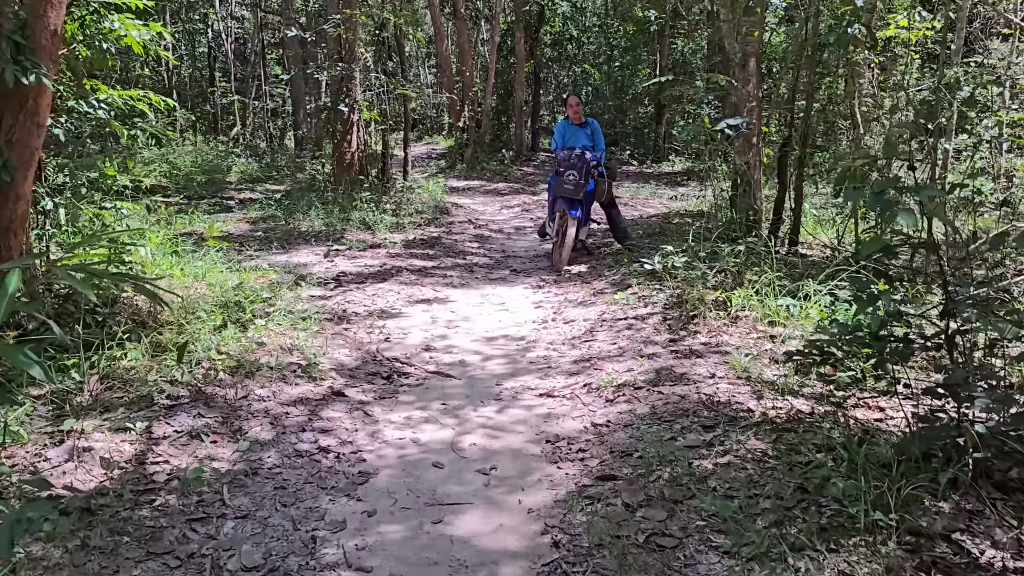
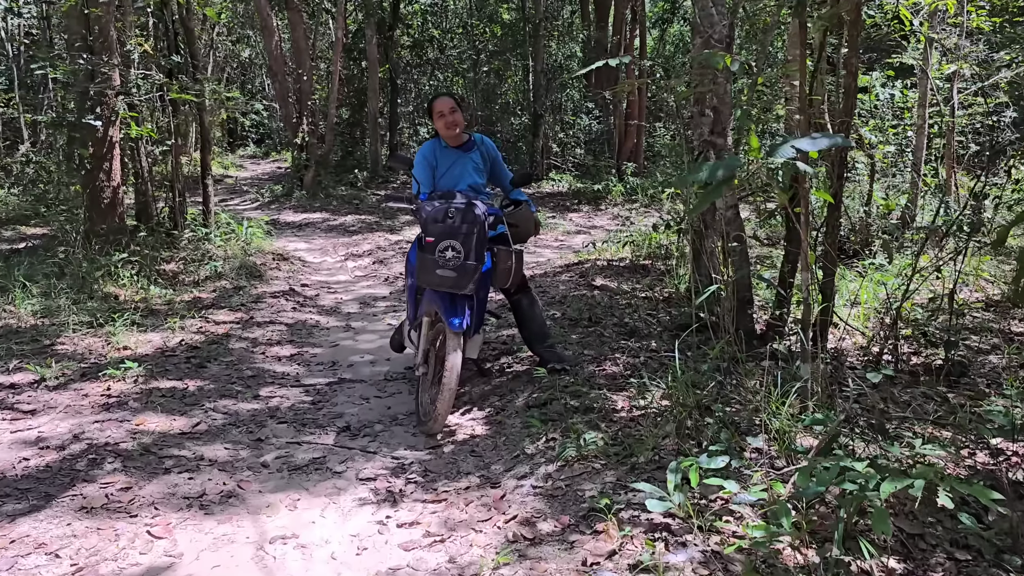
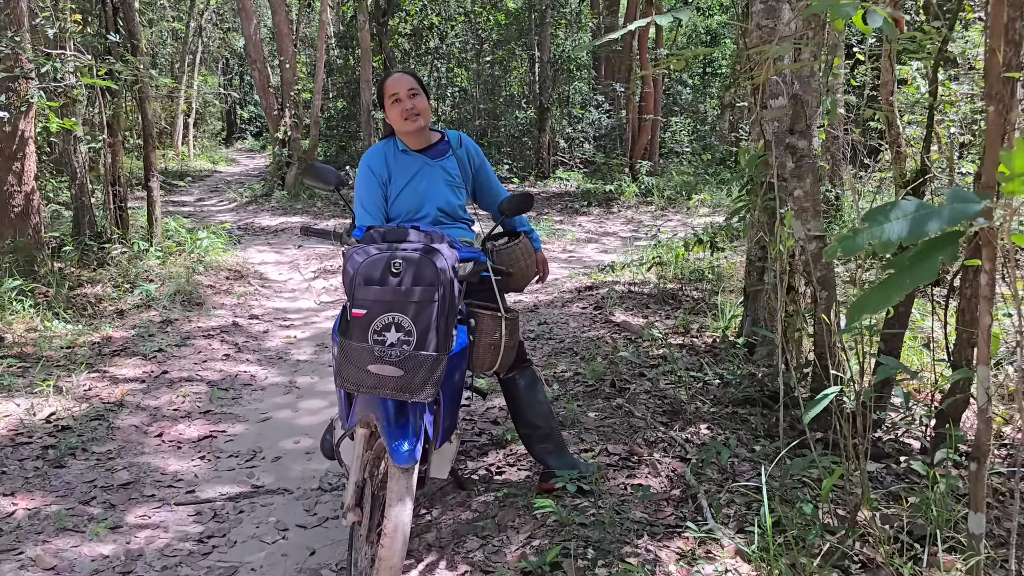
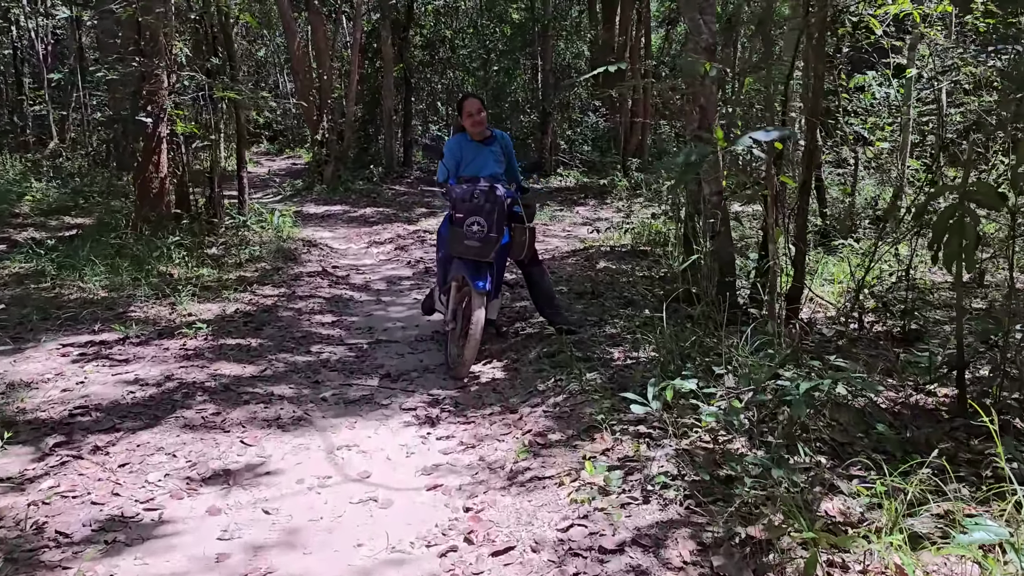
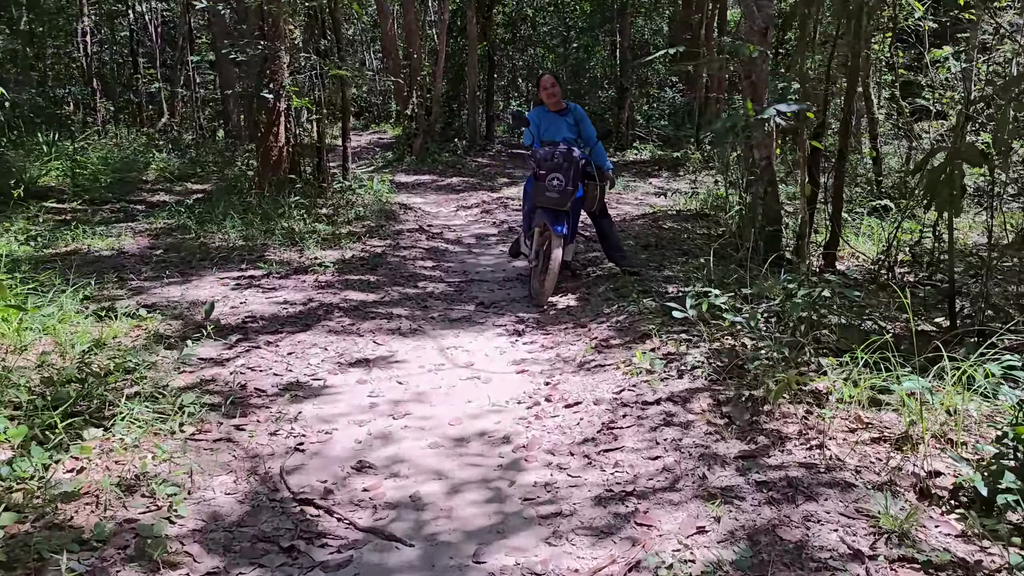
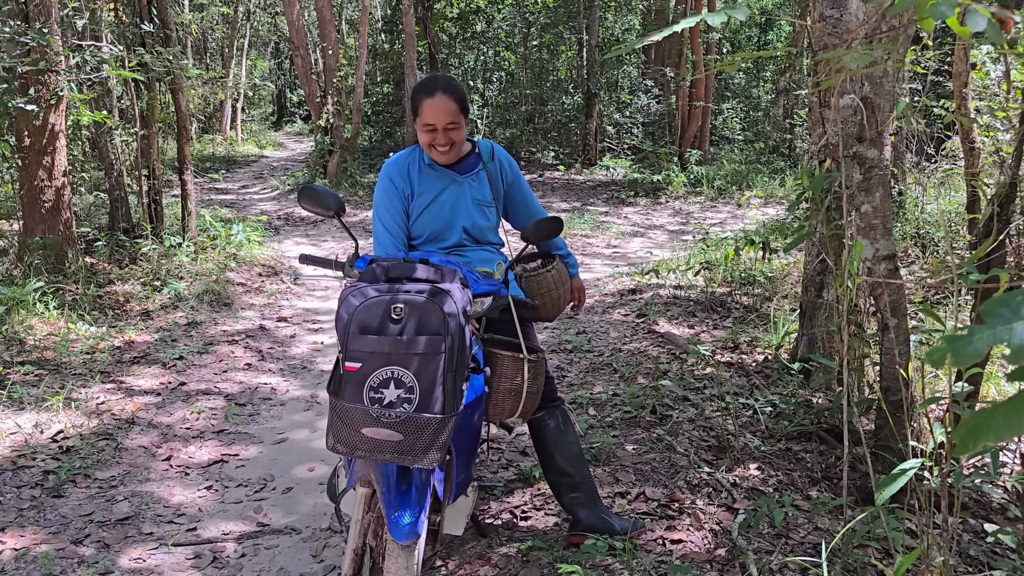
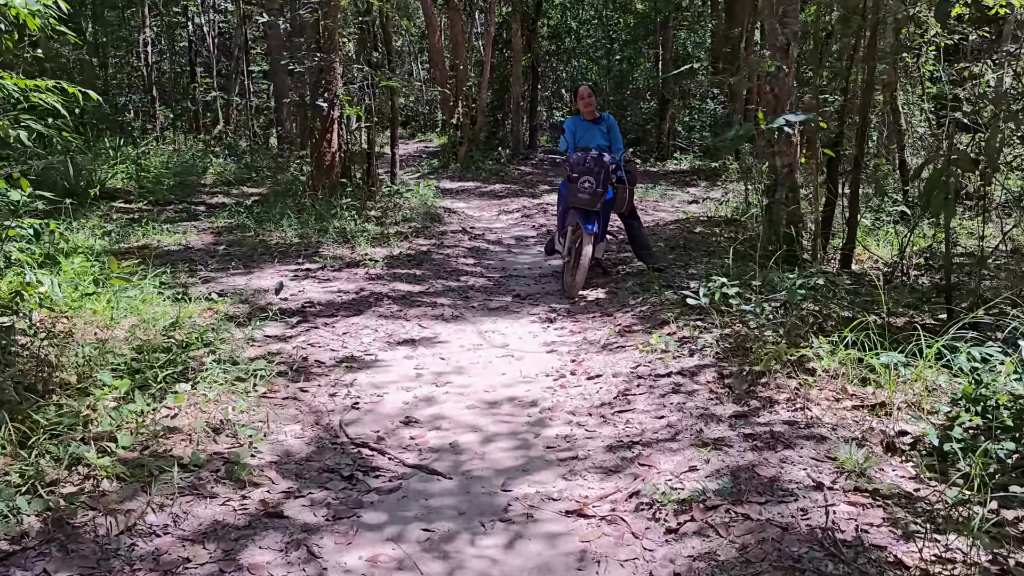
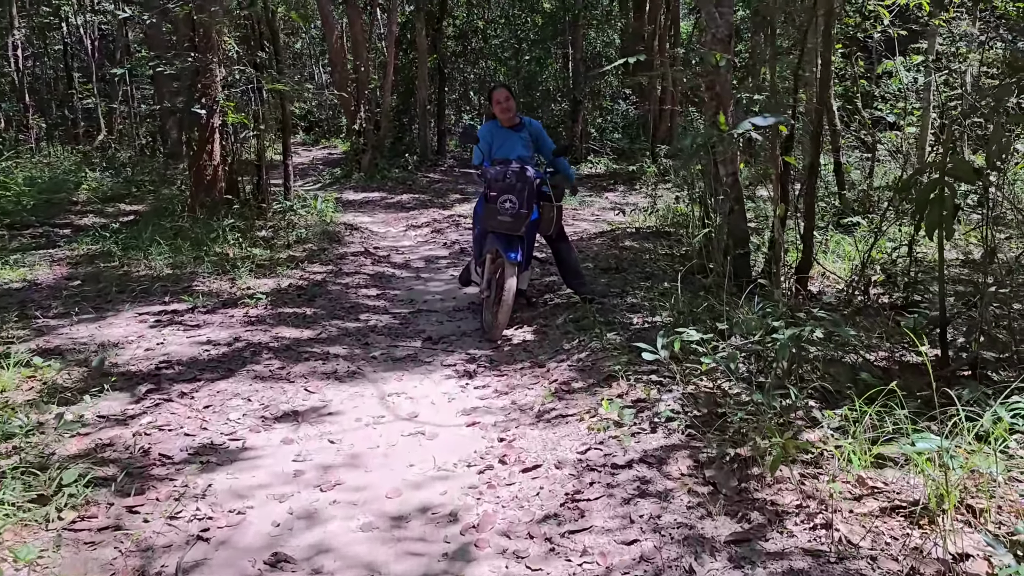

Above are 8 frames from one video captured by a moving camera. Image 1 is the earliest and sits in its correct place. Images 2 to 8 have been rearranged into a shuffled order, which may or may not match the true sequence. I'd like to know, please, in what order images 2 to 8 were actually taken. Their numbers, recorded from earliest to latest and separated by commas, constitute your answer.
7, 5, 8, 4, 2, 3, 6
